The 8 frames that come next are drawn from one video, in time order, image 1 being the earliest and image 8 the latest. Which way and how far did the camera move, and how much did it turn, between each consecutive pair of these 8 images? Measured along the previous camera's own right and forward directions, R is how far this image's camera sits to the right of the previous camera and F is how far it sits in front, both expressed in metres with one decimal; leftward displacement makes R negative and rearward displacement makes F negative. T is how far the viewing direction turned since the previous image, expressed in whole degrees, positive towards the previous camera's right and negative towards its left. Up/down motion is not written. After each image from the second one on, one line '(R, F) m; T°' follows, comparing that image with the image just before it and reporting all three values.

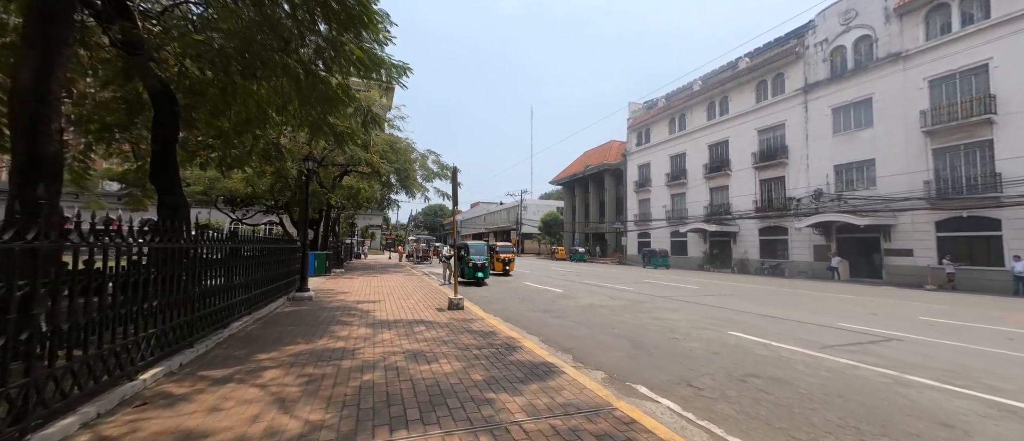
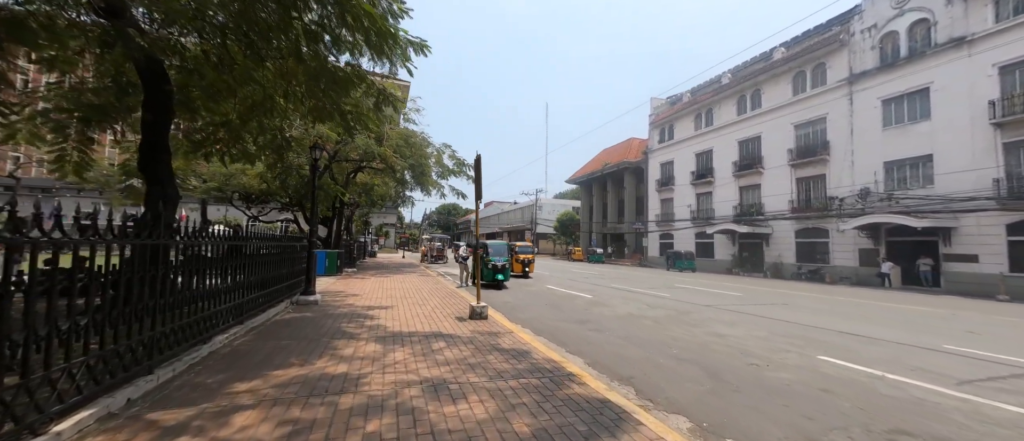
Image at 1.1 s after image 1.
(-0.4, +1.0) m; -2°
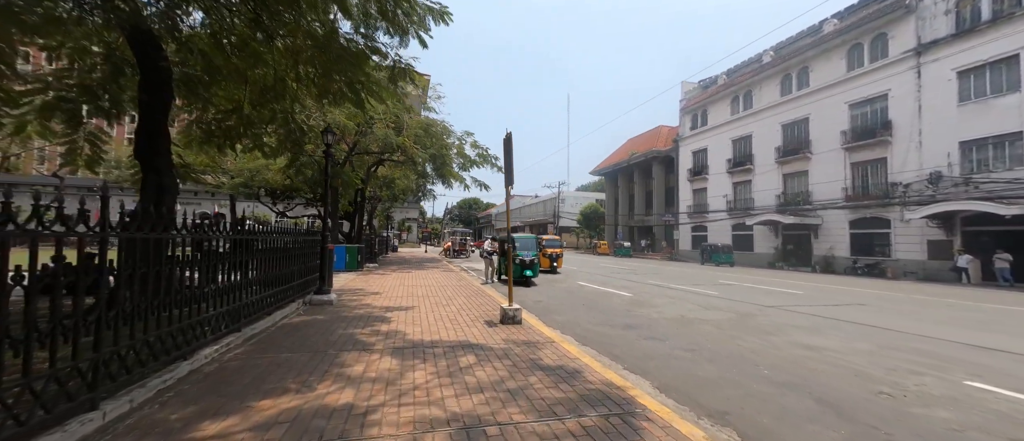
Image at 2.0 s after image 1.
(-0.3, +1.0) m; -3°
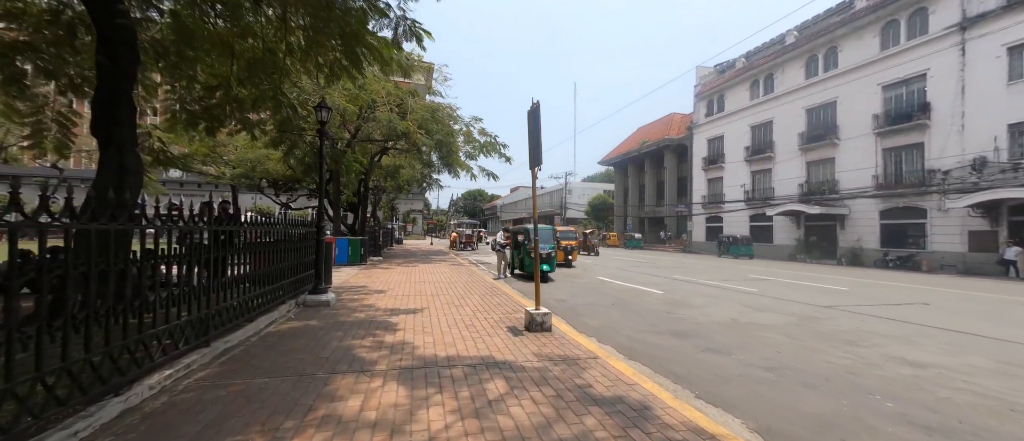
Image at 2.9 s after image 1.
(-0.3, +1.0) m; -1°
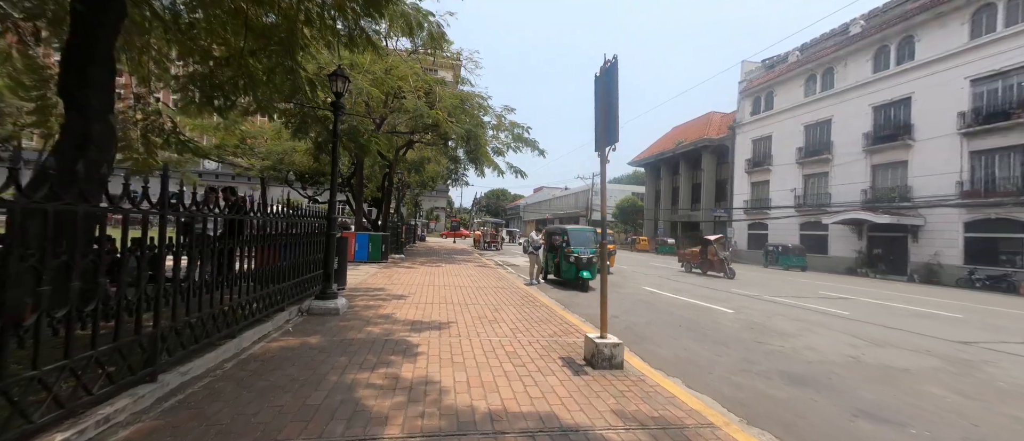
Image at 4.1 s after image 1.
(-0.4, +1.2) m; -3°
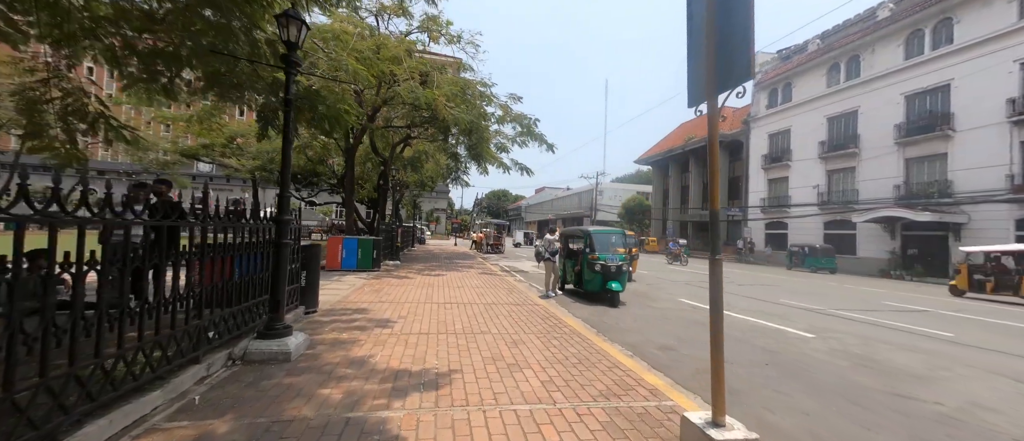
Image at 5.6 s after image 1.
(-0.3, +1.6) m; 0°
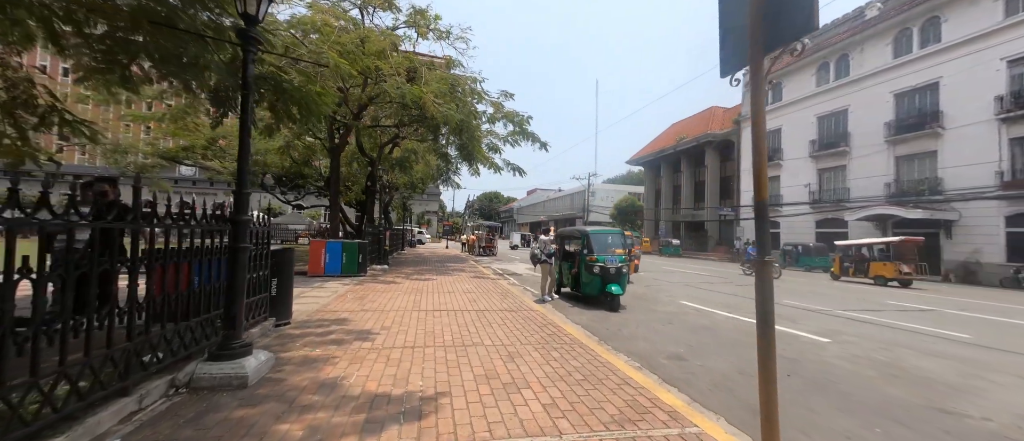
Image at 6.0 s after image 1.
(0.0, +0.5) m; +1°
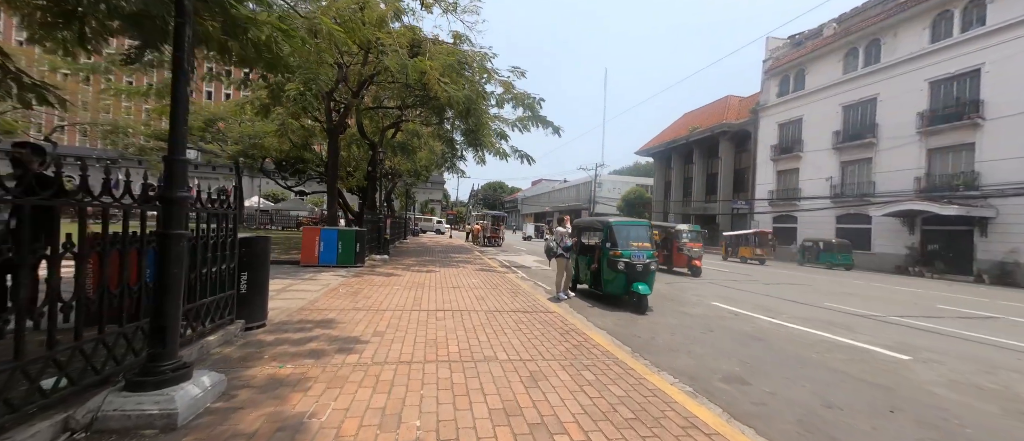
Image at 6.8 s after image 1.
(-0.2, +0.9) m; -1°
